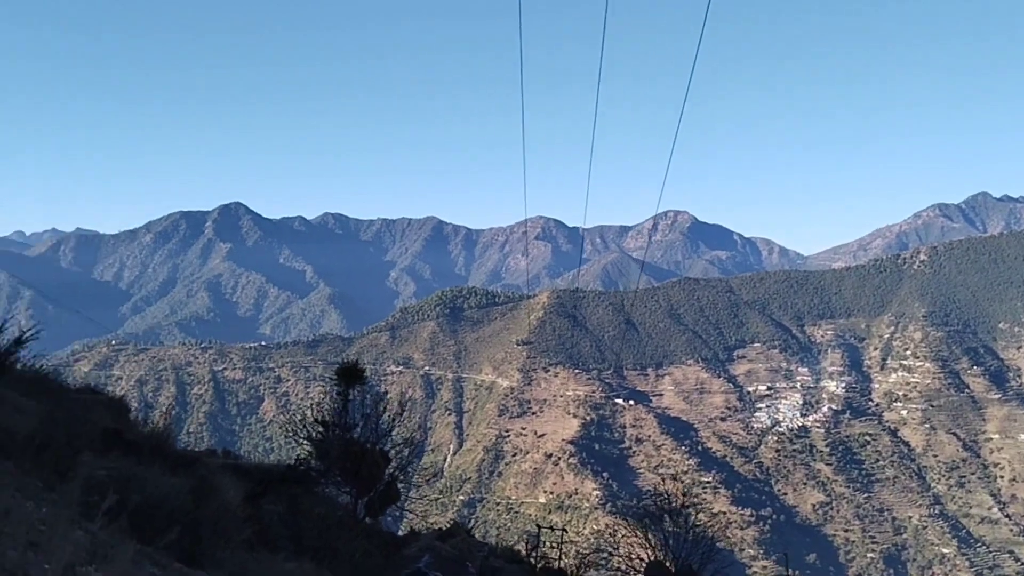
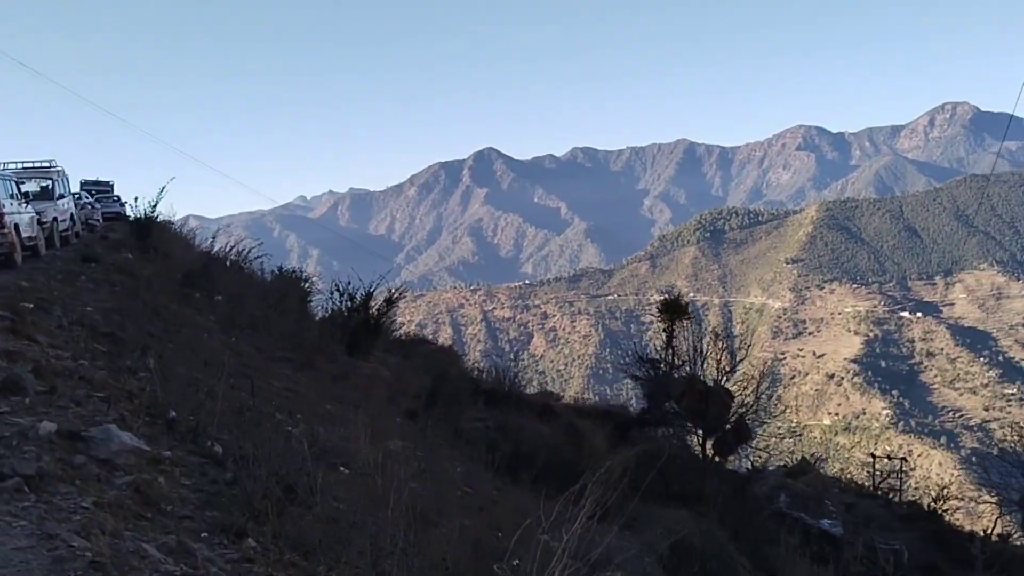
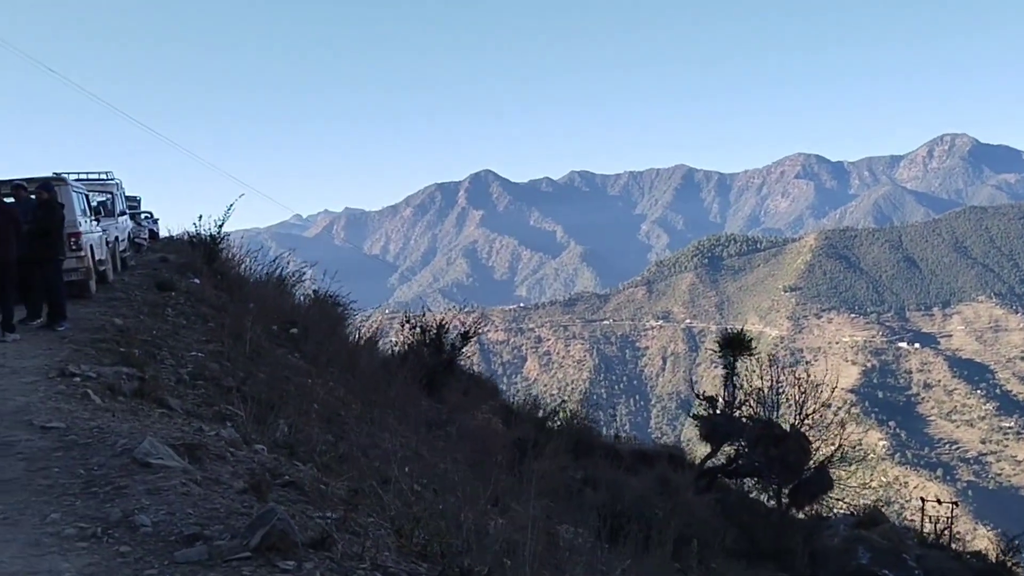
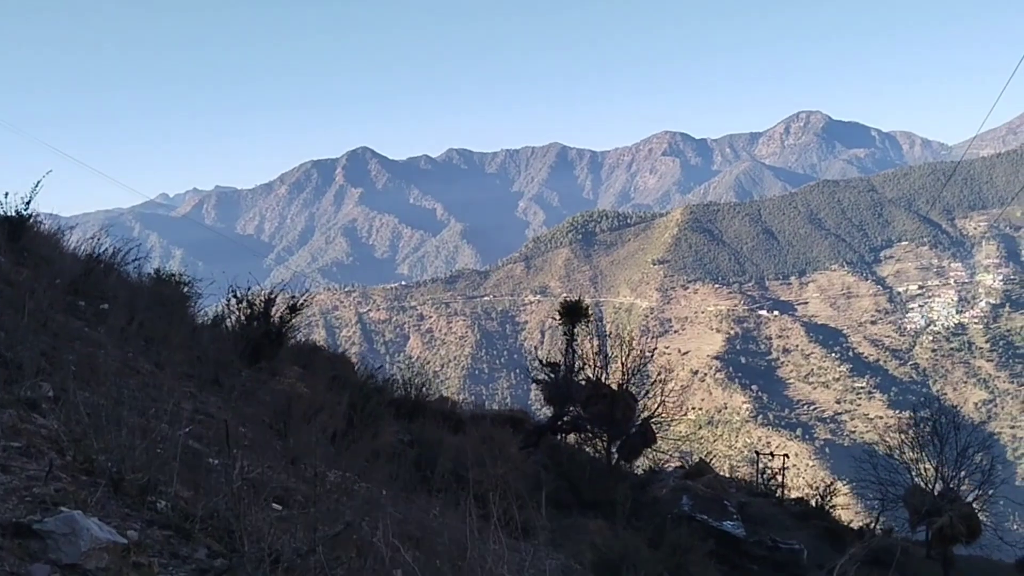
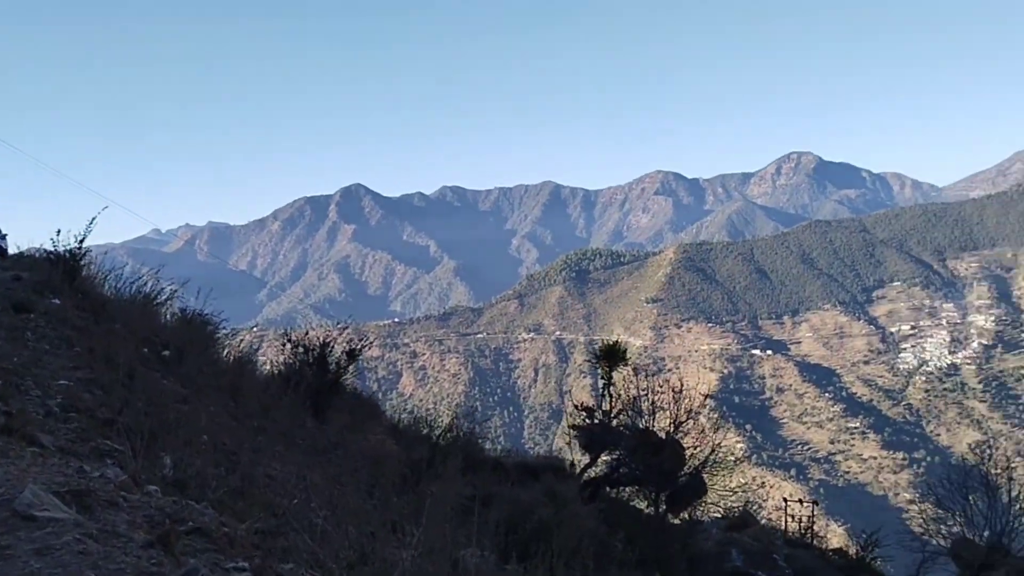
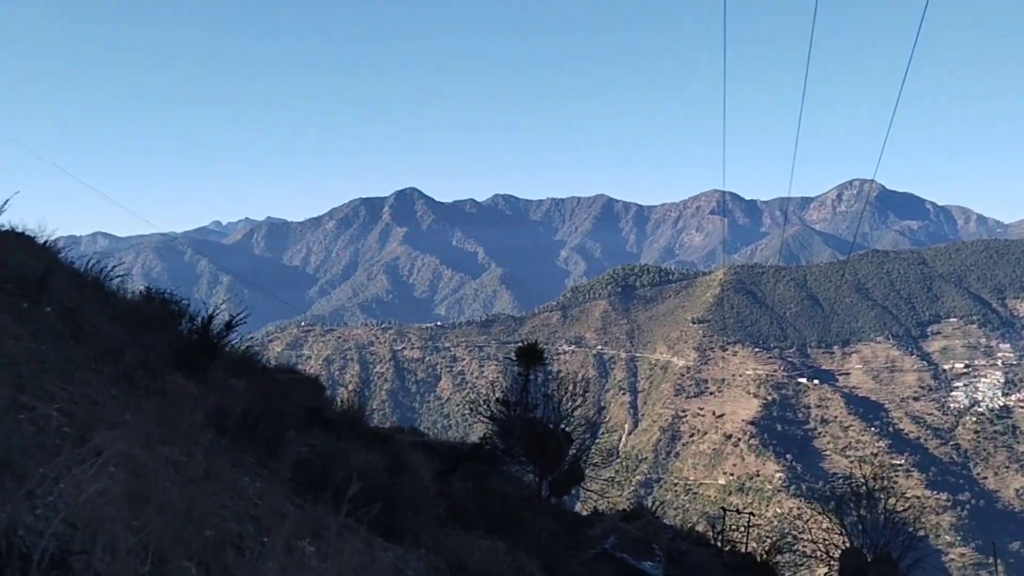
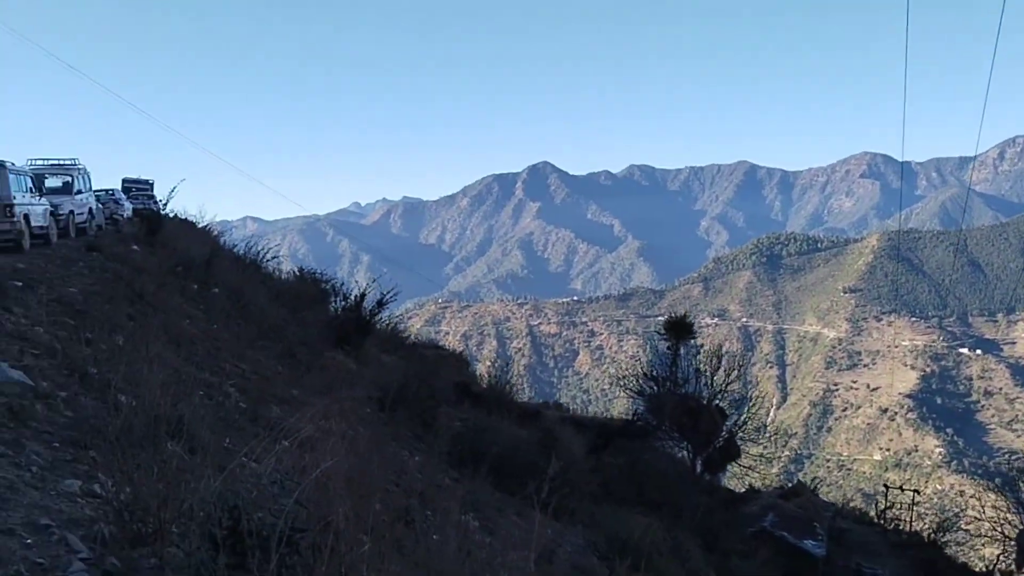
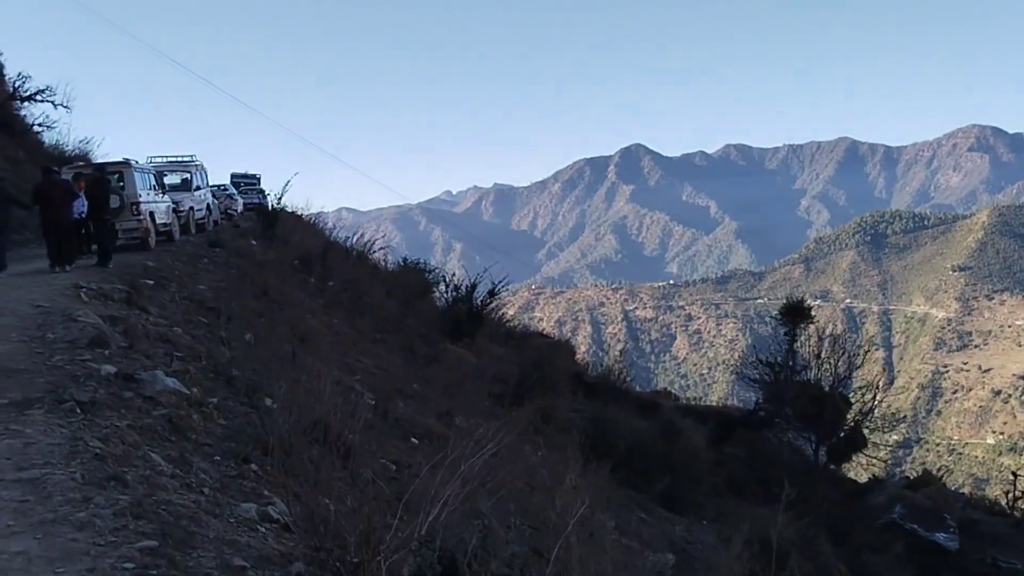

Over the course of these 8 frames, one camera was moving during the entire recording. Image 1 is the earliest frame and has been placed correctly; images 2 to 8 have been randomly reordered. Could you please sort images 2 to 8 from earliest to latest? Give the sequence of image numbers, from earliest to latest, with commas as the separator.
6, 7, 8, 2, 4, 3, 5
